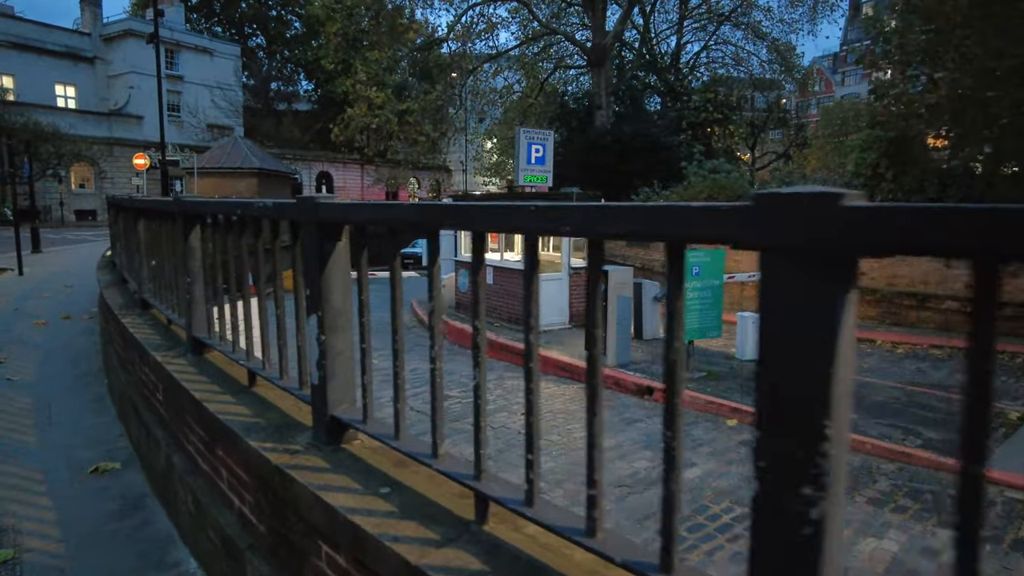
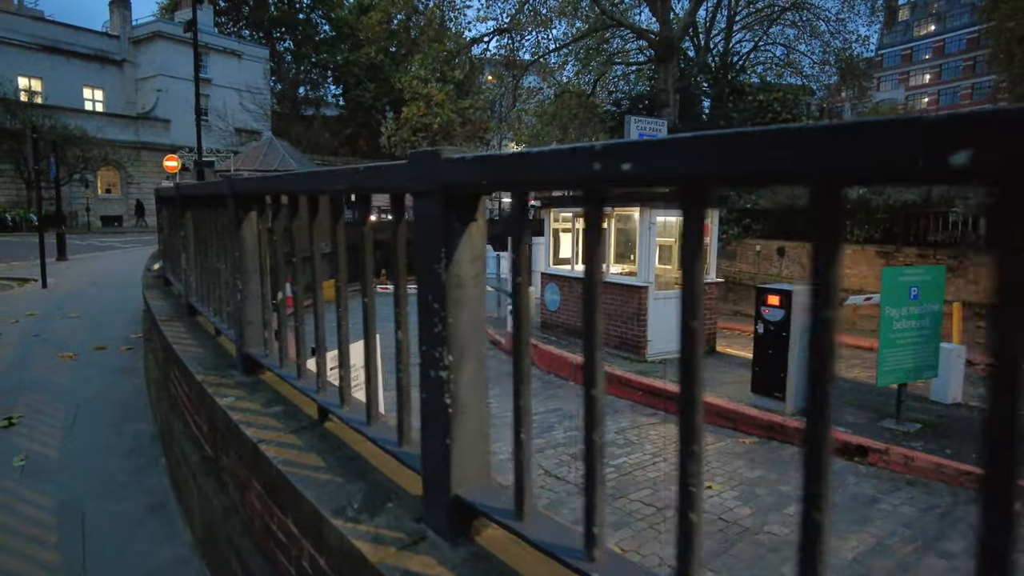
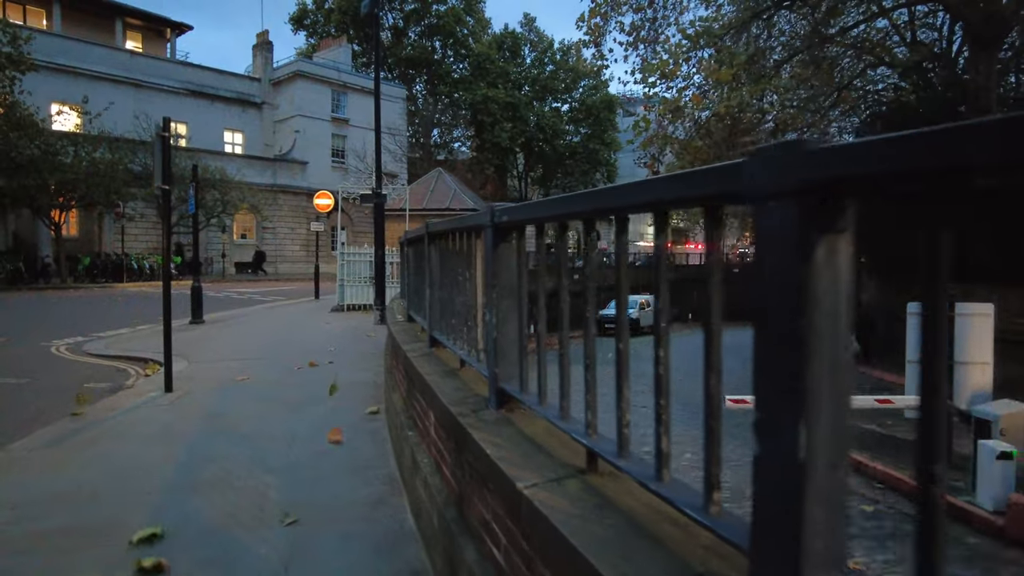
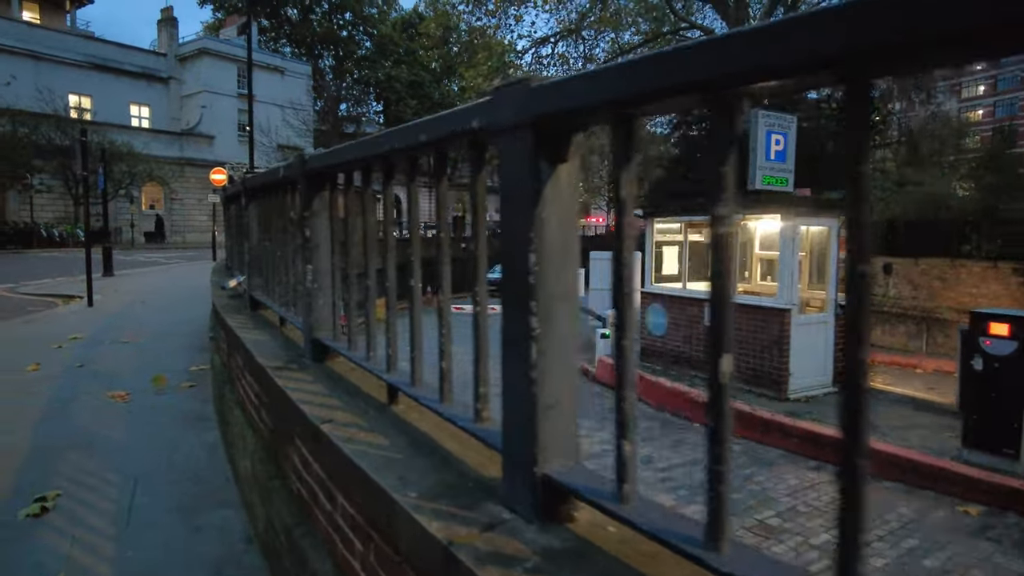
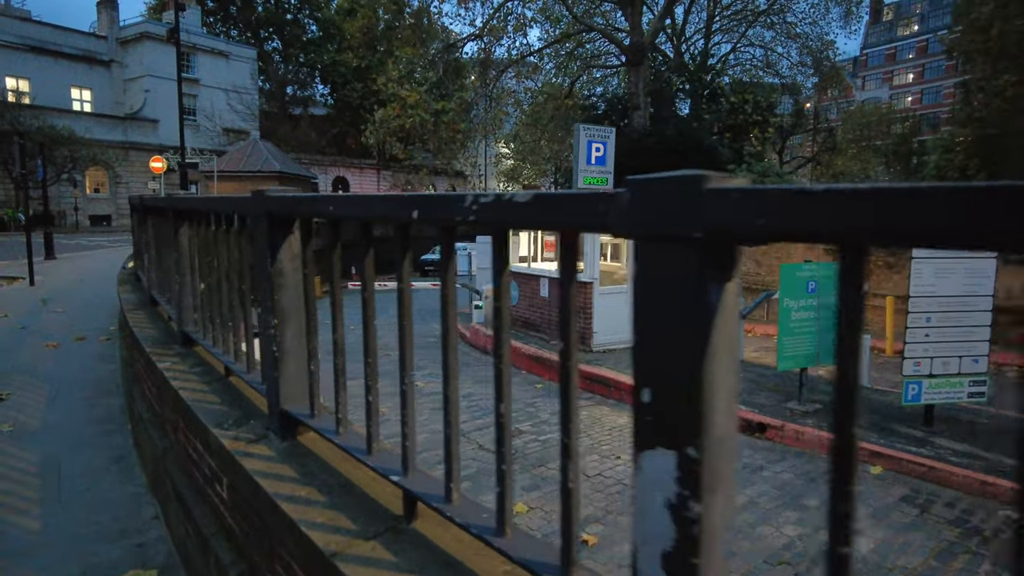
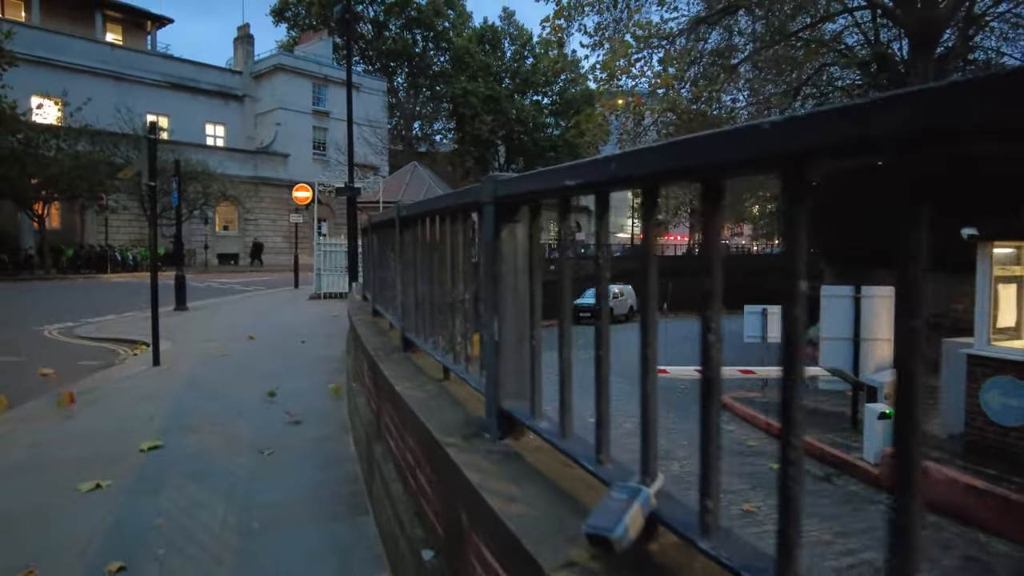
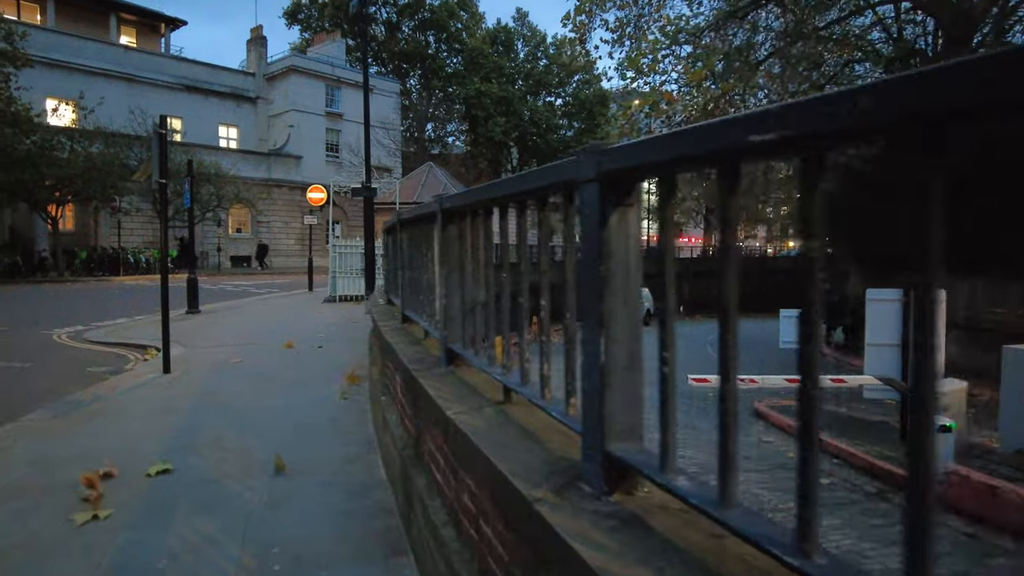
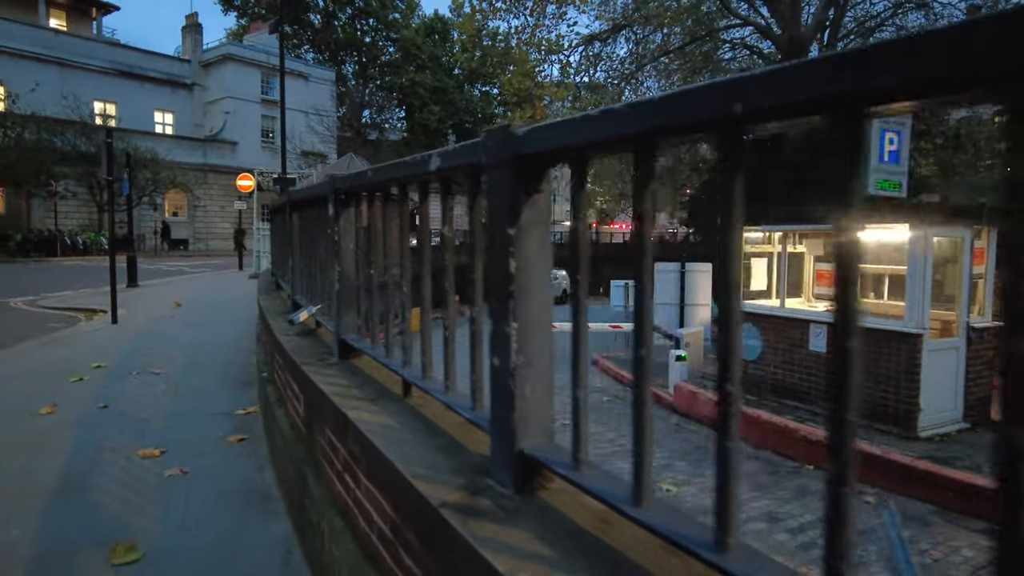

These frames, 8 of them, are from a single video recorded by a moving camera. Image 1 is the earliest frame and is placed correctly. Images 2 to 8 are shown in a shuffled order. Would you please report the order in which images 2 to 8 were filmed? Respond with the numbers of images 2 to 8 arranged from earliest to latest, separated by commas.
5, 2, 4, 8, 6, 7, 3
